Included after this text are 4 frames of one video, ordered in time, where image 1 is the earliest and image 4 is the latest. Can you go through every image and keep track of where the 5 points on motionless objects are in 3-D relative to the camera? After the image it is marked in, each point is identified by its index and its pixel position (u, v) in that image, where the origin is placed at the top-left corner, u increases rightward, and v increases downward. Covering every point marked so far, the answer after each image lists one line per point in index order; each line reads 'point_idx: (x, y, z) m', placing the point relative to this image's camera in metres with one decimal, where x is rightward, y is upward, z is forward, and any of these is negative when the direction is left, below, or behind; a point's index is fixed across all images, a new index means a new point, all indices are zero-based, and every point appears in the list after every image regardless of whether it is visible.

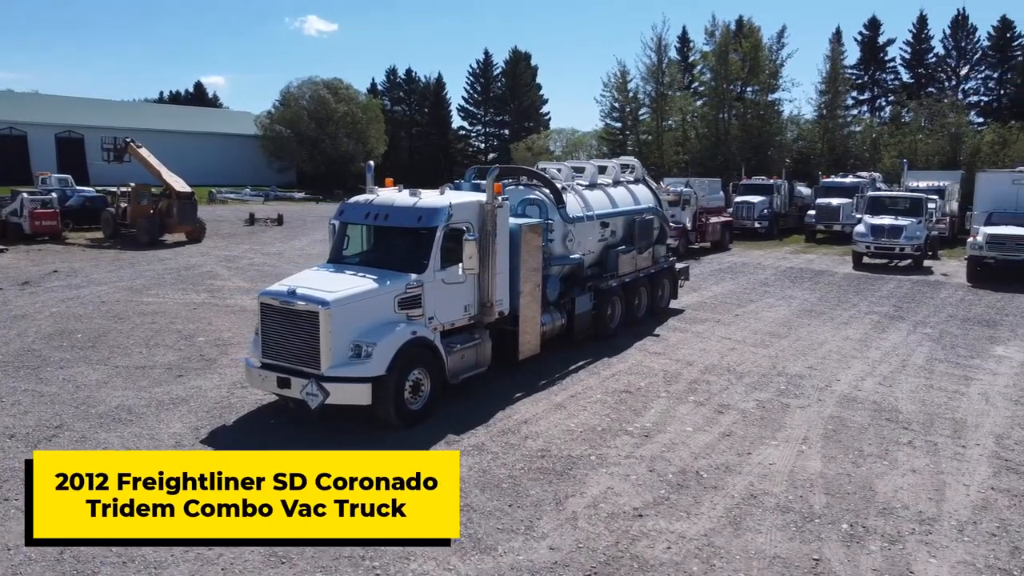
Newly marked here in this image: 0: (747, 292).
0: (+4.9, -0.1, +17.0) m
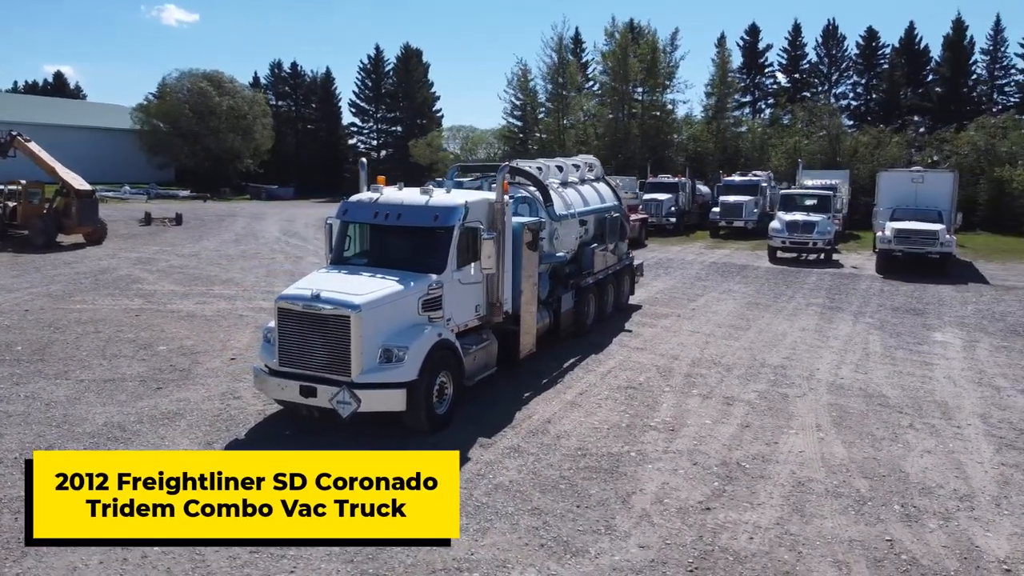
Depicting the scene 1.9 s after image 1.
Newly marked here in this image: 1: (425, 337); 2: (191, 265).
0: (+3.8, 0.0, +17.6) m
1: (-0.9, -0.5, +8.0) m
2: (-7.8, +0.6, +19.8) m
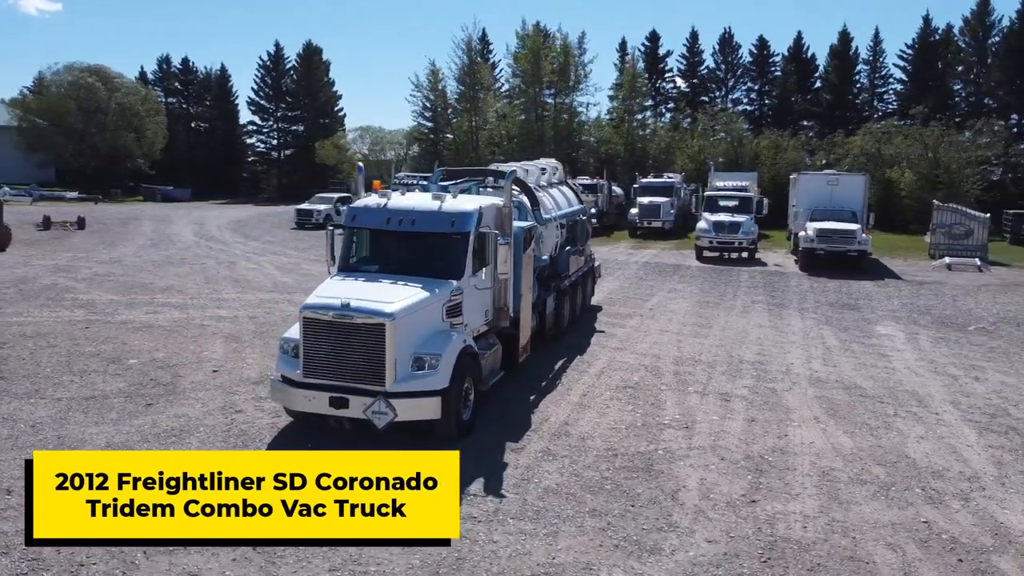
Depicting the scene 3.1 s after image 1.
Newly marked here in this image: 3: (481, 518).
0: (+2.8, 0.0, +18.1) m
1: (-0.6, -0.5, +8.0) m
2: (-9.1, +0.4, +18.8) m
3: (-0.2, -1.8, +6.6) m
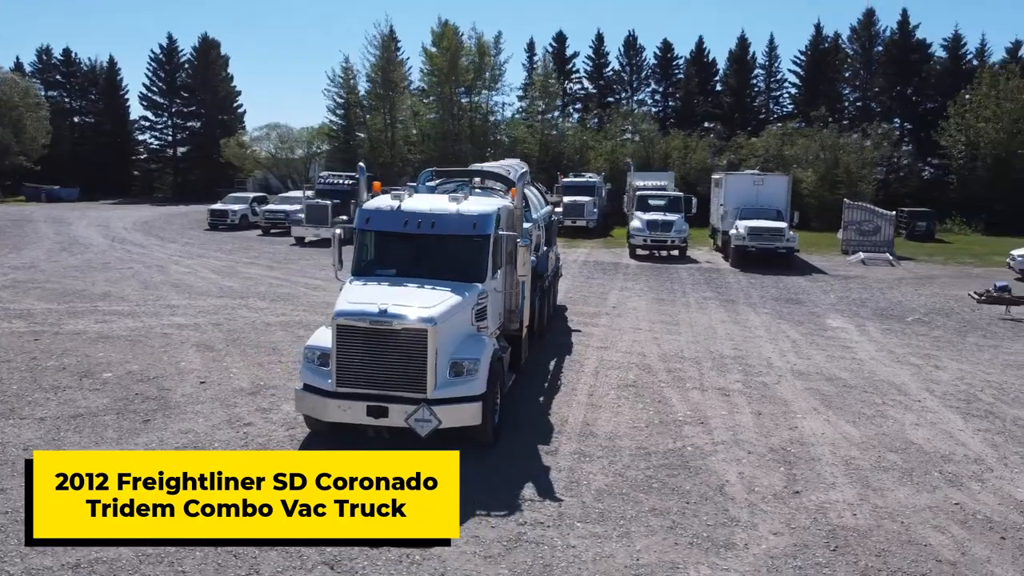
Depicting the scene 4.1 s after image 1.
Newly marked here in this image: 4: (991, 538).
0: (+1.7, 0.0, +18.3) m
1: (-0.2, -0.6, +7.9) m
2: (-10.1, +0.2, +17.4) m
3: (+0.3, -1.9, +6.5) m
4: (+3.8, -2.0, +6.5) m
